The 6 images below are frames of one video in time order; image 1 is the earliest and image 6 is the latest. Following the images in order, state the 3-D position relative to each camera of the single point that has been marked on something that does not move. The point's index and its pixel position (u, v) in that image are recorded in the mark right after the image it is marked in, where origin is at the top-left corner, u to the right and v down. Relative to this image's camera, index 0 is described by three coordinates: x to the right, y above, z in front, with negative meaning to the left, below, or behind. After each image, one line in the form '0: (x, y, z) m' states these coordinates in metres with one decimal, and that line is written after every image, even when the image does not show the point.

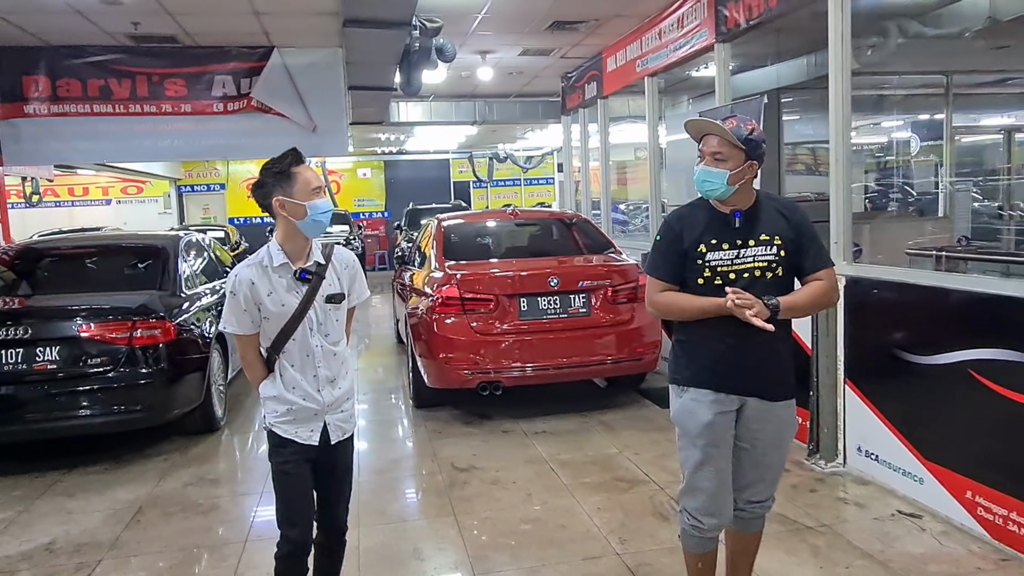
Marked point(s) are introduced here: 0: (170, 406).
0: (-2.1, -0.7, +4.6) m
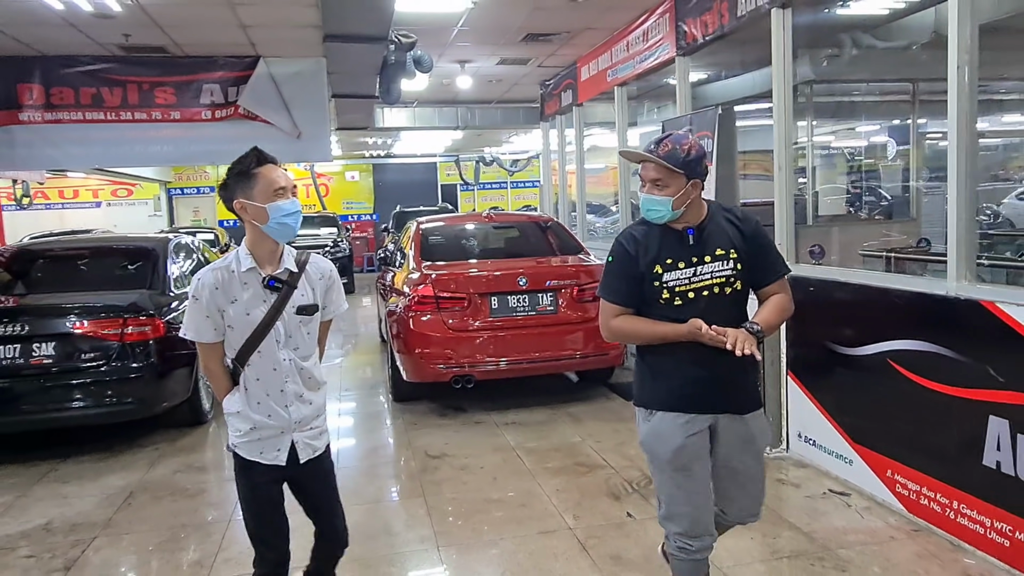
0: (-2.3, -0.7, +4.9) m
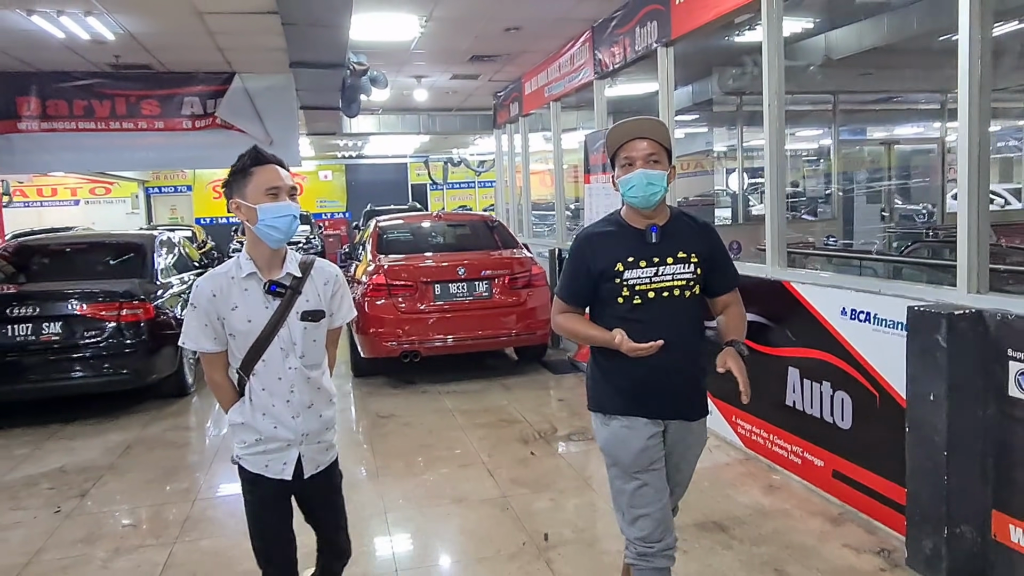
0: (-2.8, -0.6, +5.7) m
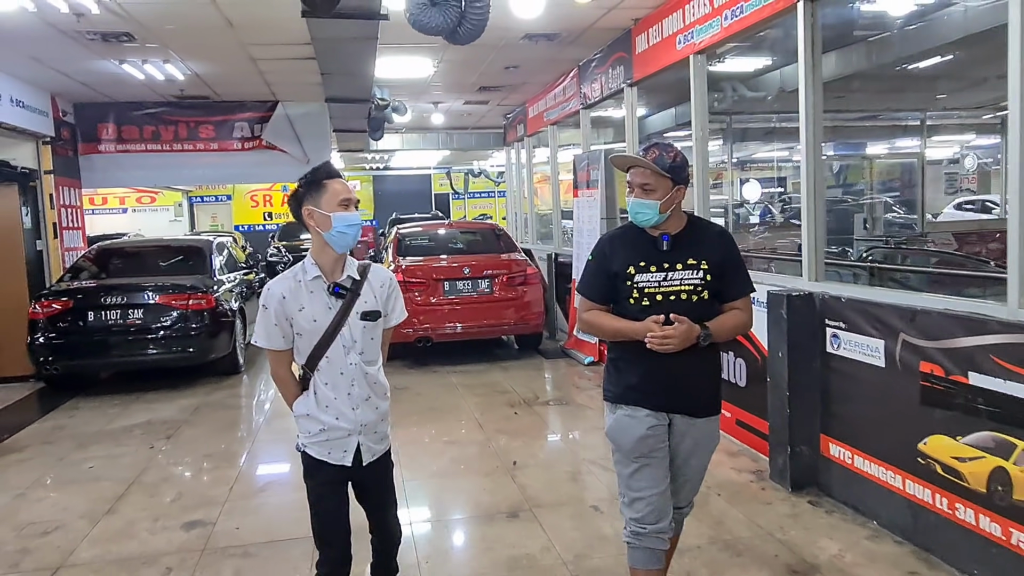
0: (-2.8, -0.6, +7.0) m
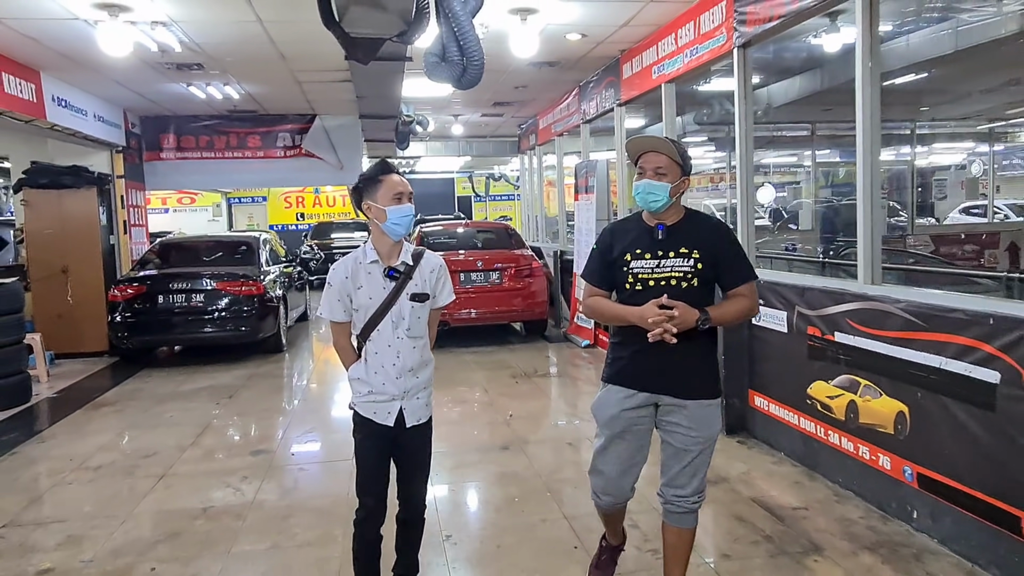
0: (-2.7, -0.5, +8.1) m
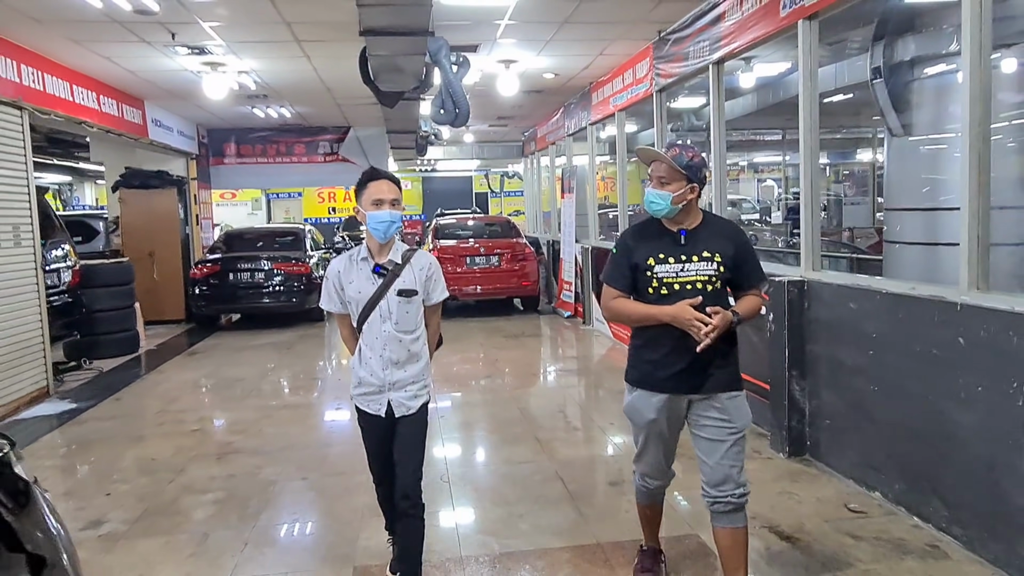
0: (-2.8, -0.2, +10.1) m
